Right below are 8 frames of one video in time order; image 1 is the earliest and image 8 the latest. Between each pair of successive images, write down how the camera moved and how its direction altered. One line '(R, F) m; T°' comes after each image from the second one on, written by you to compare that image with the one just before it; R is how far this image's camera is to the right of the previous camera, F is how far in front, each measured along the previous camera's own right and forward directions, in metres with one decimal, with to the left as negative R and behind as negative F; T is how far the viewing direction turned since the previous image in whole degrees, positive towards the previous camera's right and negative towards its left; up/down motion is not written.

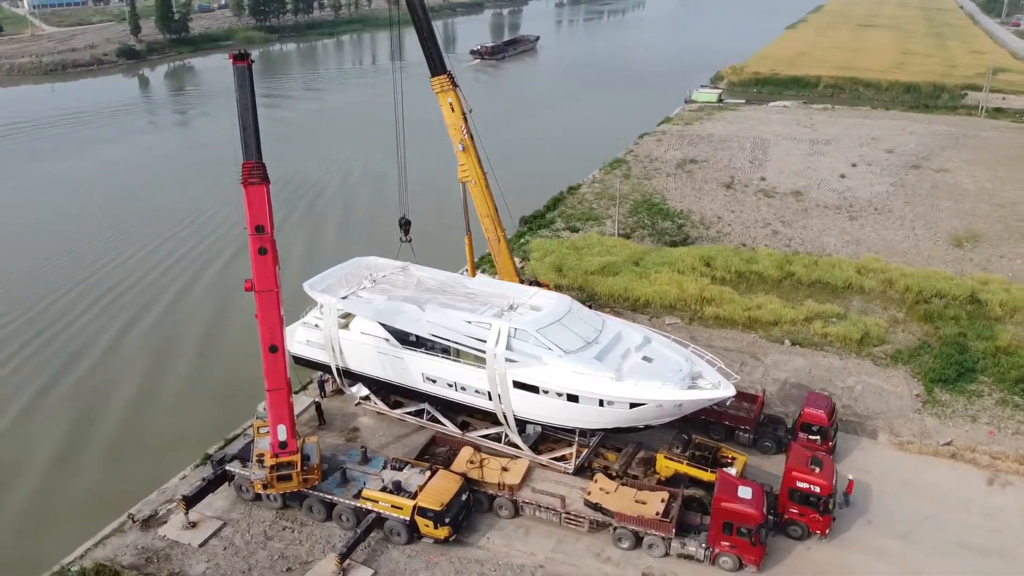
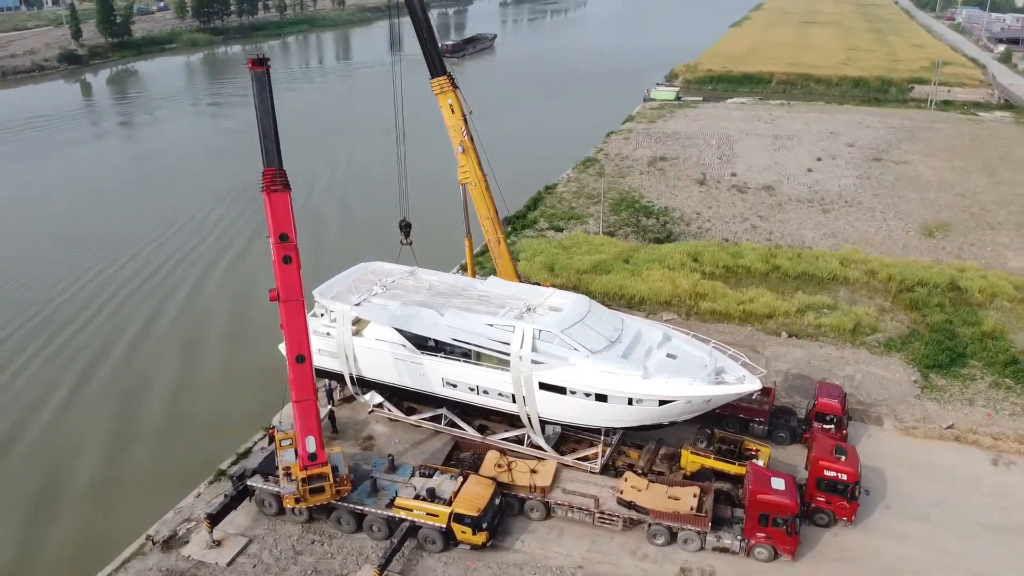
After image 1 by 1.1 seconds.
(-1.0, +0.1) m; +3°
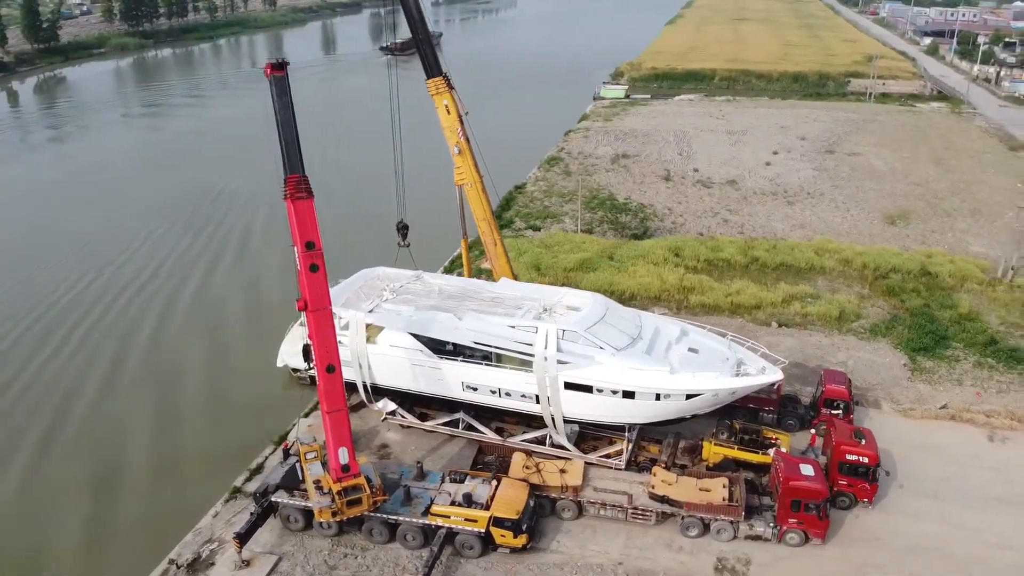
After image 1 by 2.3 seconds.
(-1.2, +0.1) m; +4°
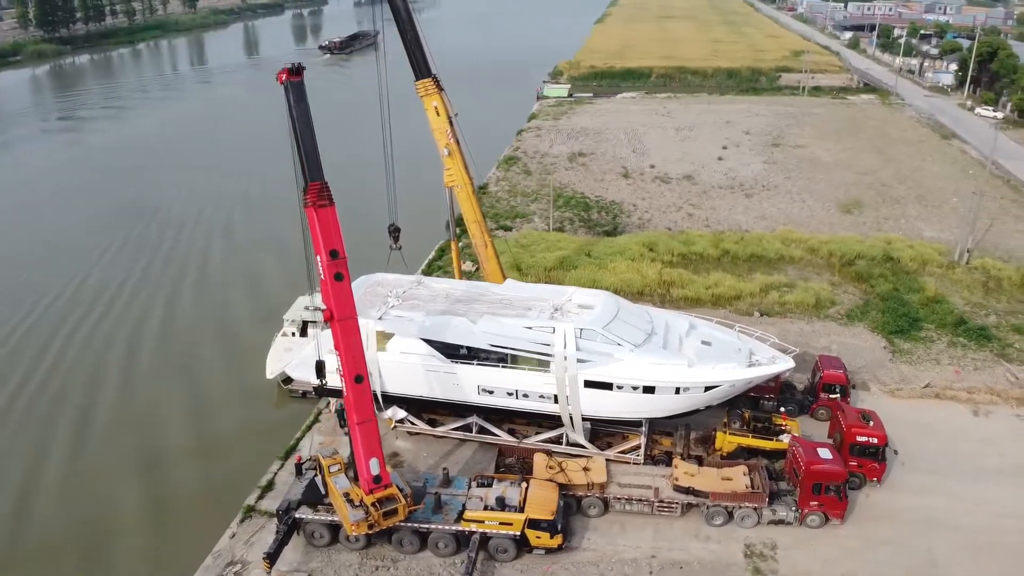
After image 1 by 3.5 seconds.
(-1.2, +0.1) m; +5°
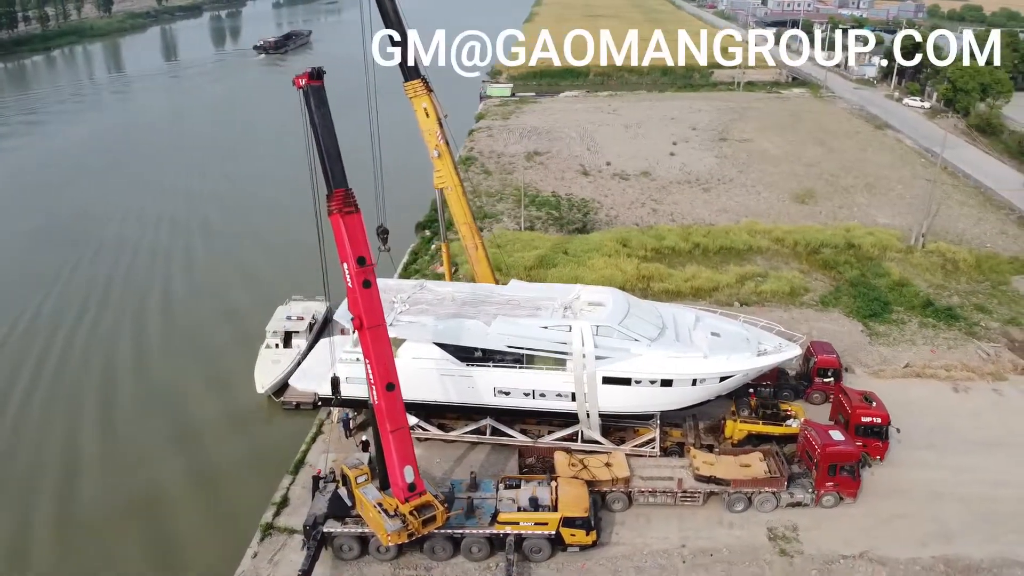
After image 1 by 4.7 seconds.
(-1.2, 0.0) m; +5°
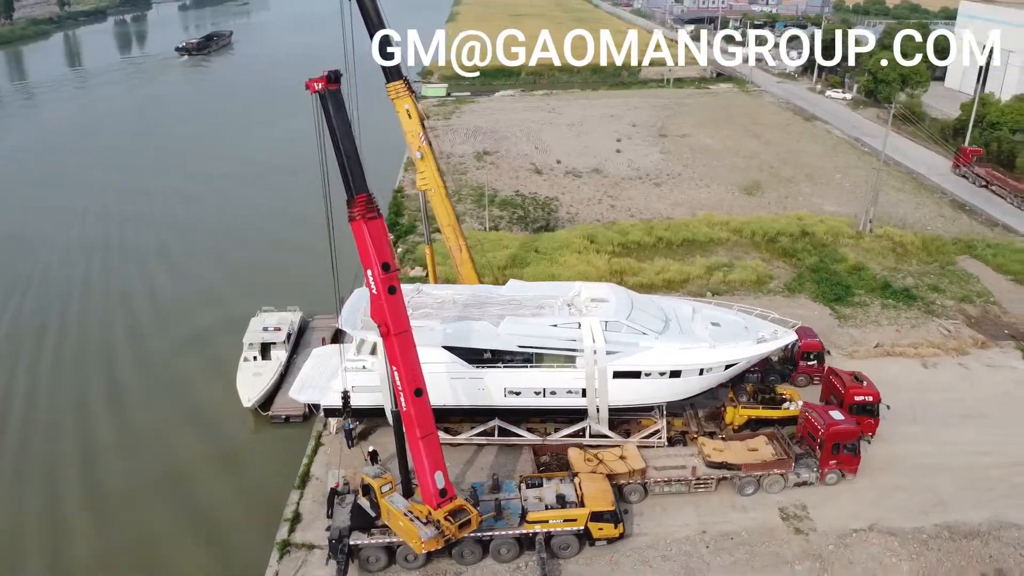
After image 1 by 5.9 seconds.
(-1.2, 0.0) m; +5°
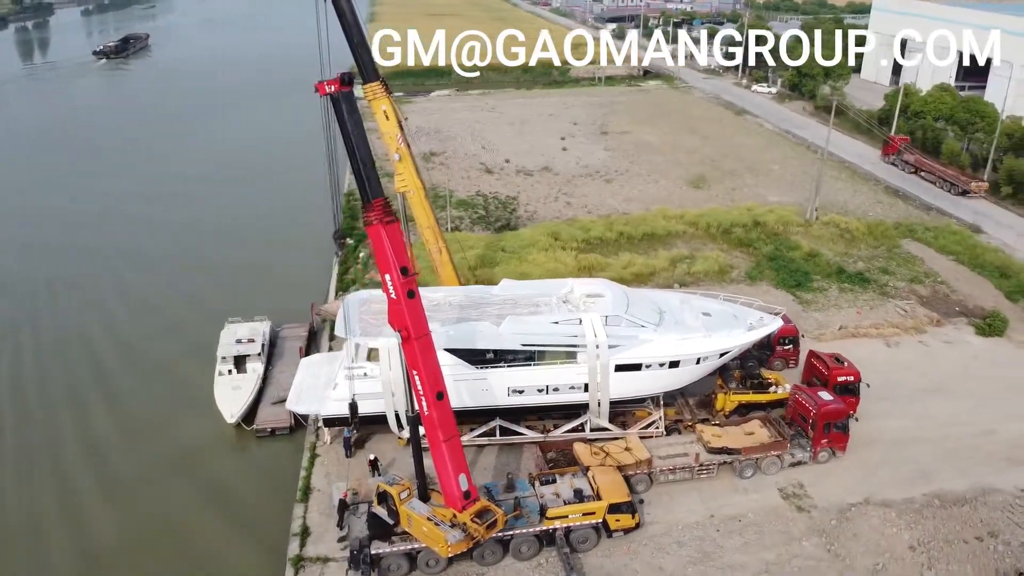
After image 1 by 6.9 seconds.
(-1.1, 0.0) m; +5°
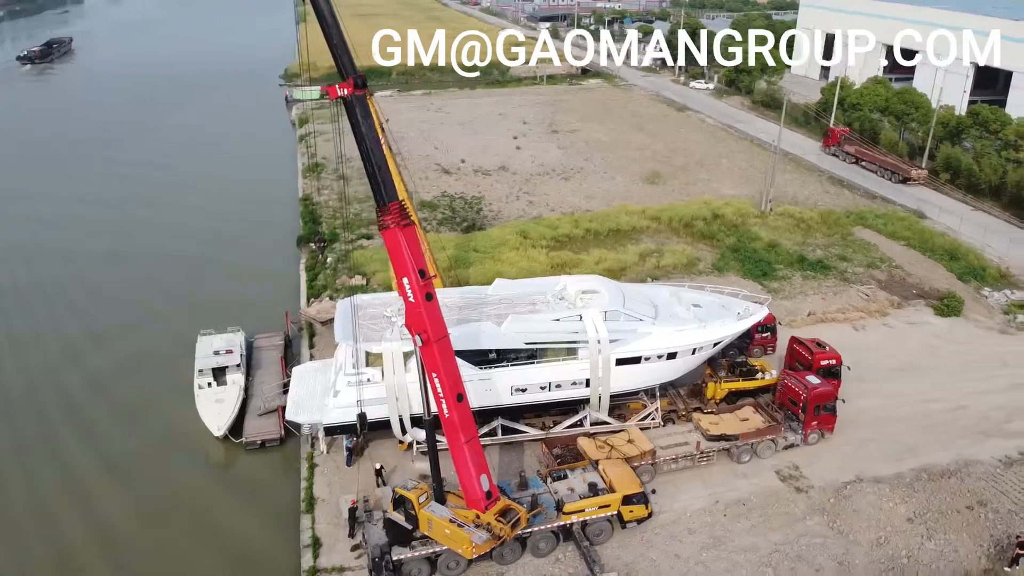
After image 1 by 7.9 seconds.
(-1.0, 0.0) m; +5°
